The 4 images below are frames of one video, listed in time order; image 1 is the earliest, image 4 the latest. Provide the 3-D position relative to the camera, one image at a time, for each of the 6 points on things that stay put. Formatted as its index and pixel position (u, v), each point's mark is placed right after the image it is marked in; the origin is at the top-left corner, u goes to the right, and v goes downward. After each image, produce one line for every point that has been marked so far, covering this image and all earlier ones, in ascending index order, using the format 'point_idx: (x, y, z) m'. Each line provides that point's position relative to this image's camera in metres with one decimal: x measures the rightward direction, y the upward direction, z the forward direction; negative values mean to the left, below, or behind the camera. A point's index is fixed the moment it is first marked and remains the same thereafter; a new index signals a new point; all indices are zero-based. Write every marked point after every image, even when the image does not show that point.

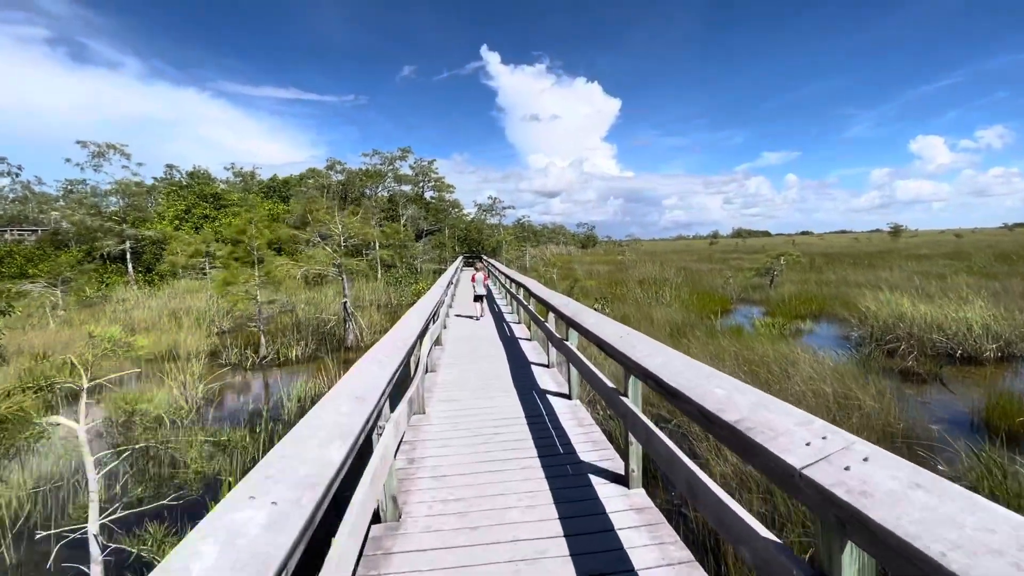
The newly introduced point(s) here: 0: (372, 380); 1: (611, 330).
0: (-0.7, -0.5, +2.2) m
1: (+0.7, -0.3, +3.1) m
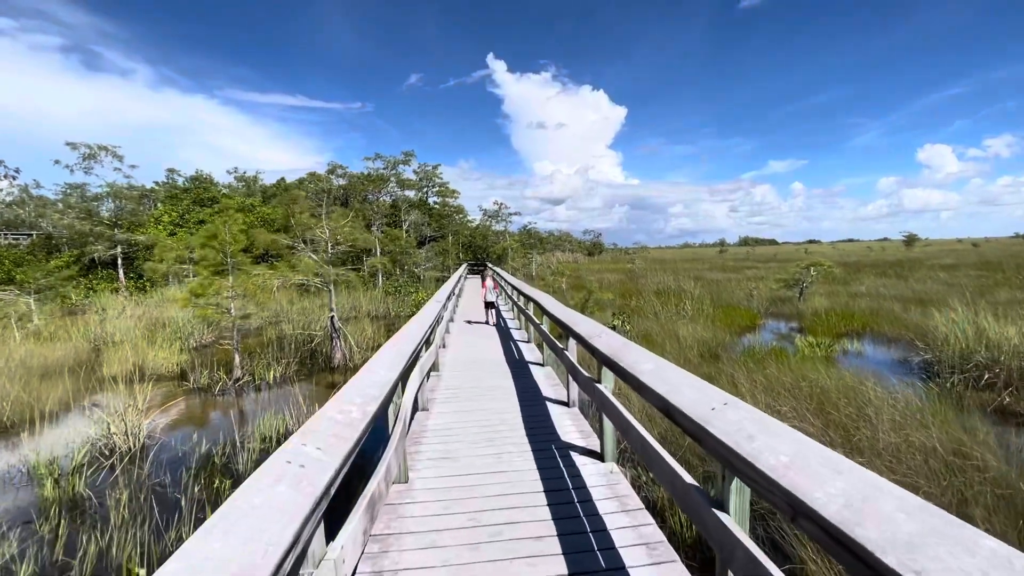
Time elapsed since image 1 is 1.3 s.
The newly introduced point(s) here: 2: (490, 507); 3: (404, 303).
0: (-0.6, -0.6, +1.1) m
1: (+0.8, -0.4, +2.0) m
2: (-0.1, -1.4, +2.9) m
3: (-3.6, -0.5, +15.3) m
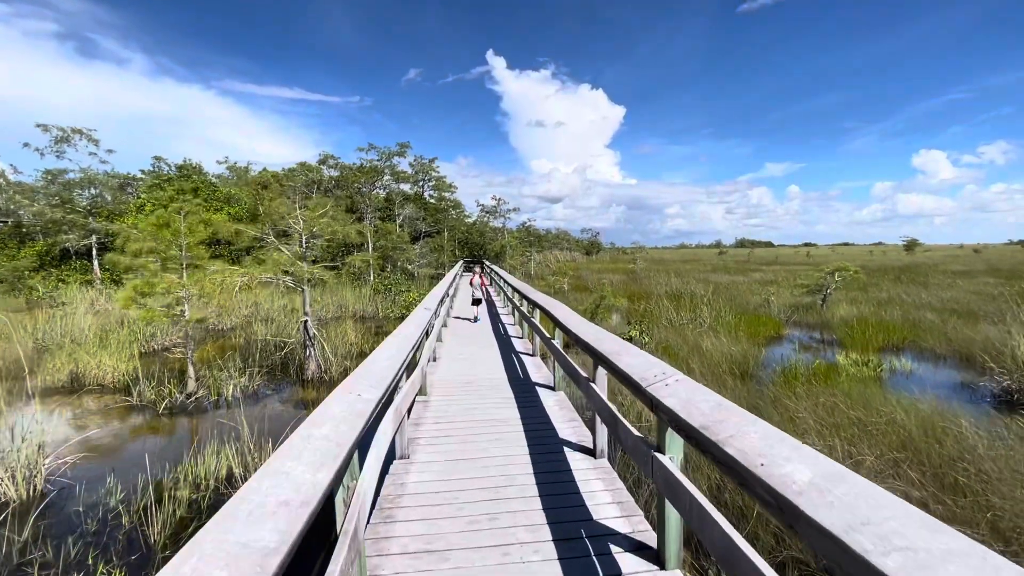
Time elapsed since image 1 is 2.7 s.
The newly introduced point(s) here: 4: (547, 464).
0: (-0.5, -0.7, 0.0) m
1: (+0.9, -0.6, +0.8) m
2: (-0.1, -1.5, +1.8) m
3: (-3.7, -0.5, +14.1) m
4: (+0.3, -1.3, +3.4) m
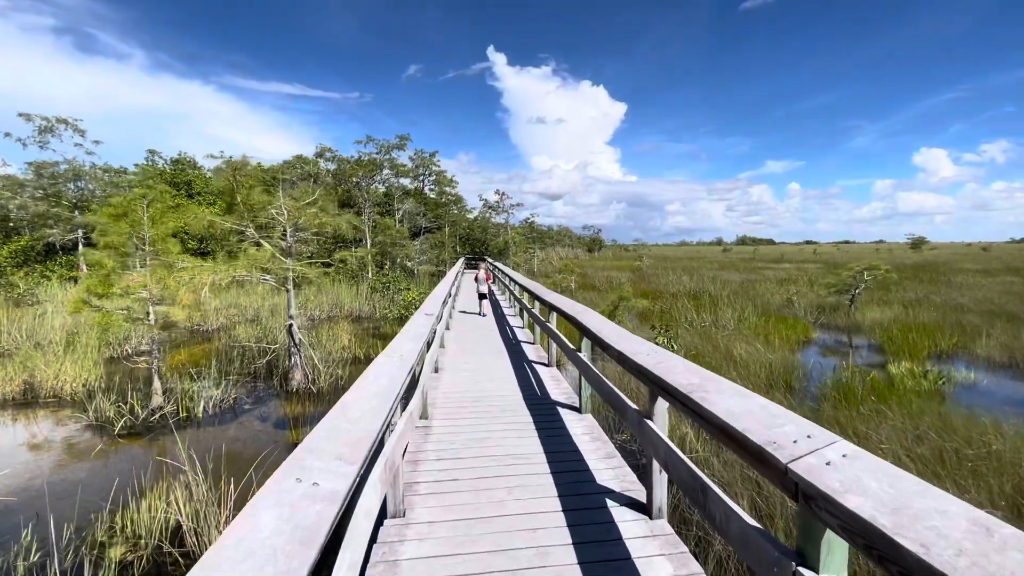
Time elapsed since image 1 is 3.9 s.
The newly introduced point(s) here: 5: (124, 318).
0: (-0.3, -0.7, -0.9) m
1: (+1.0, -0.6, 0.0) m
2: (+0.1, -1.5, +0.9) m
3: (-3.5, -0.4, +13.3) m
4: (+0.4, -1.3, +2.6) m
5: (-5.0, -0.4, +5.9) m
